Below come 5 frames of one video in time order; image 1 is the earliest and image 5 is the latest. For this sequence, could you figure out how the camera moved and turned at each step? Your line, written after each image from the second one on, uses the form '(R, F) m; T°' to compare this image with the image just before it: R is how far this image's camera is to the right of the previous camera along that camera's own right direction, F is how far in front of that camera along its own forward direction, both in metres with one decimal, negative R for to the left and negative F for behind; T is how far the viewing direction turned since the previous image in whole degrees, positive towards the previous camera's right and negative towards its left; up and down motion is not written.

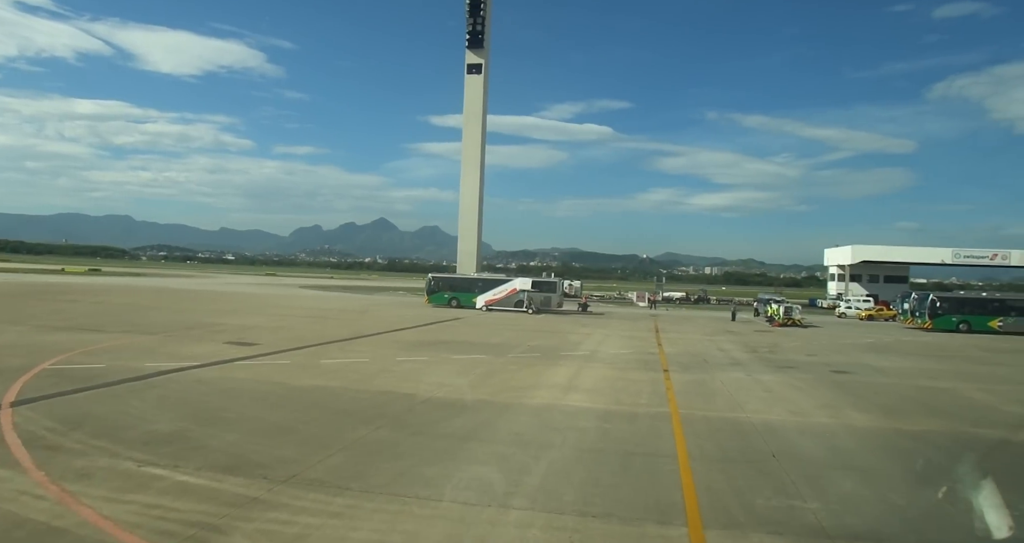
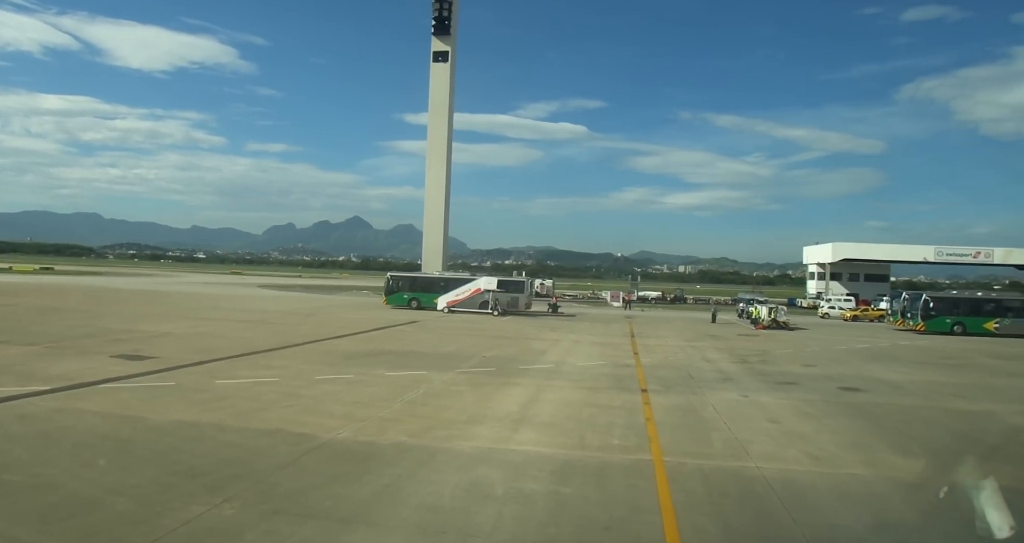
(+0.8, +3.6) m; +2°
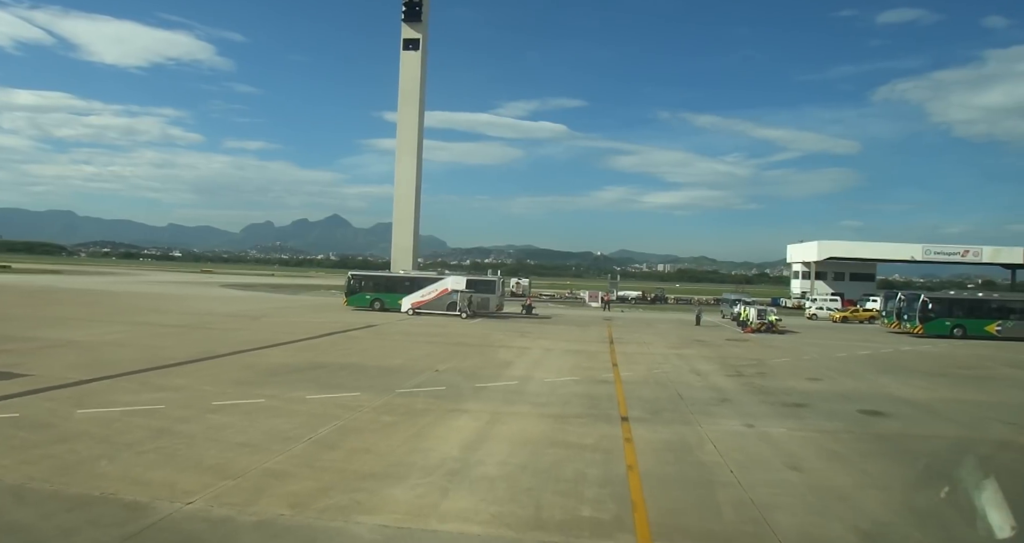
(+0.6, +3.2) m; +2°
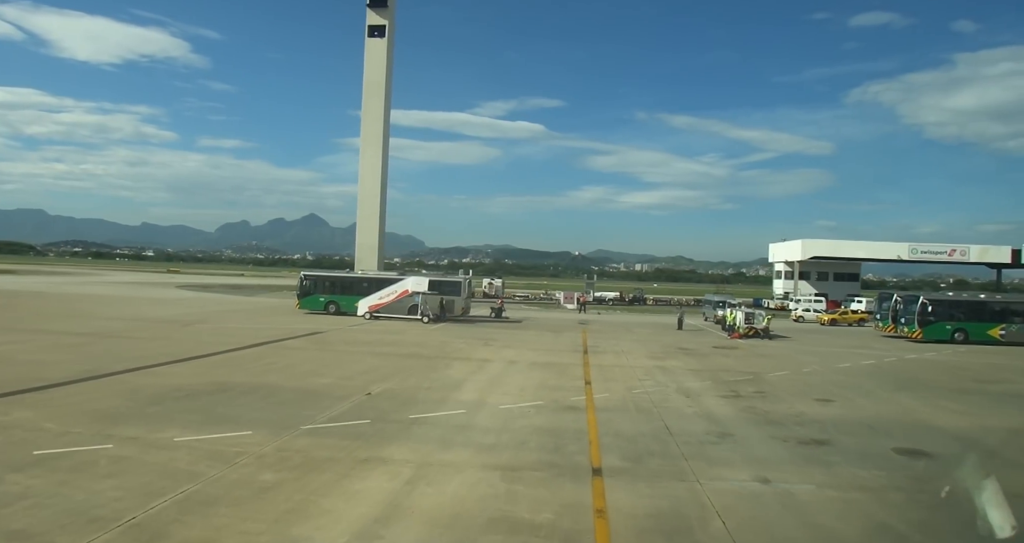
(+0.7, +3.3) m; +2°
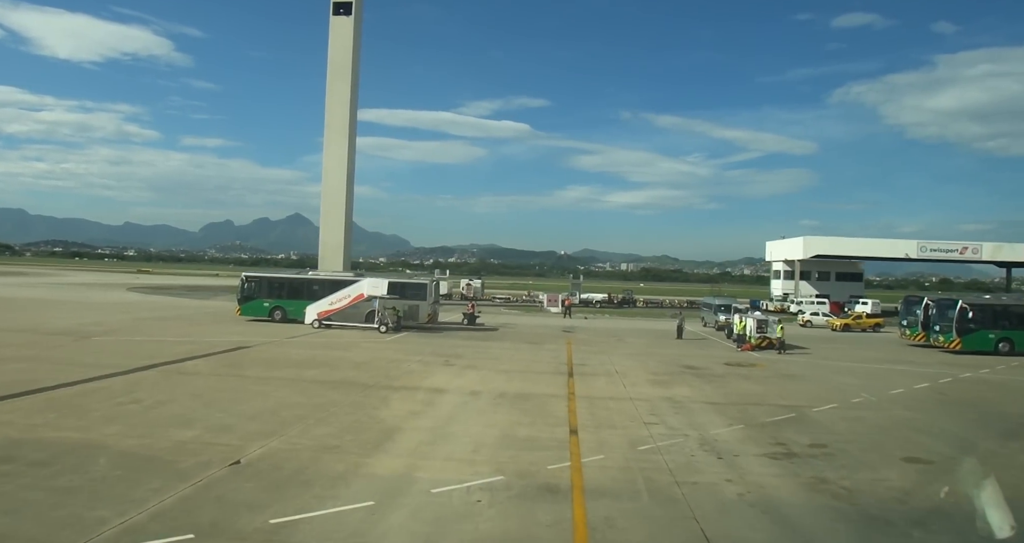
(+0.6, +5.1) m; +1°
